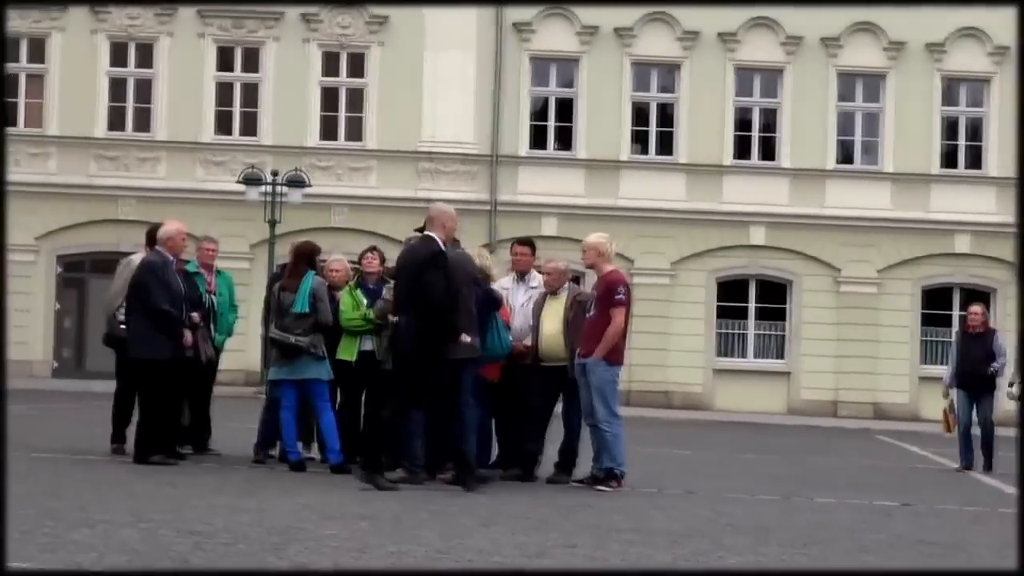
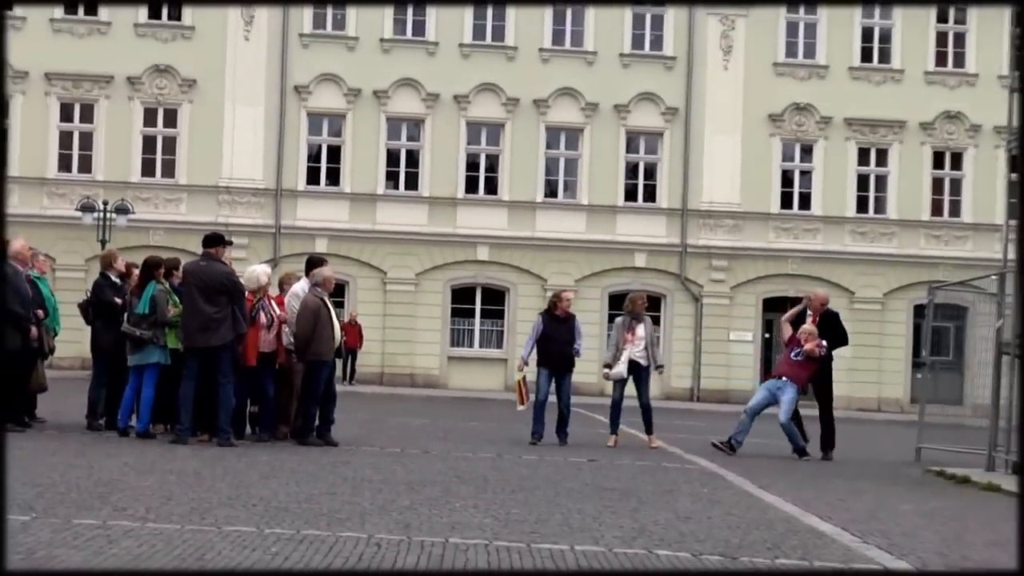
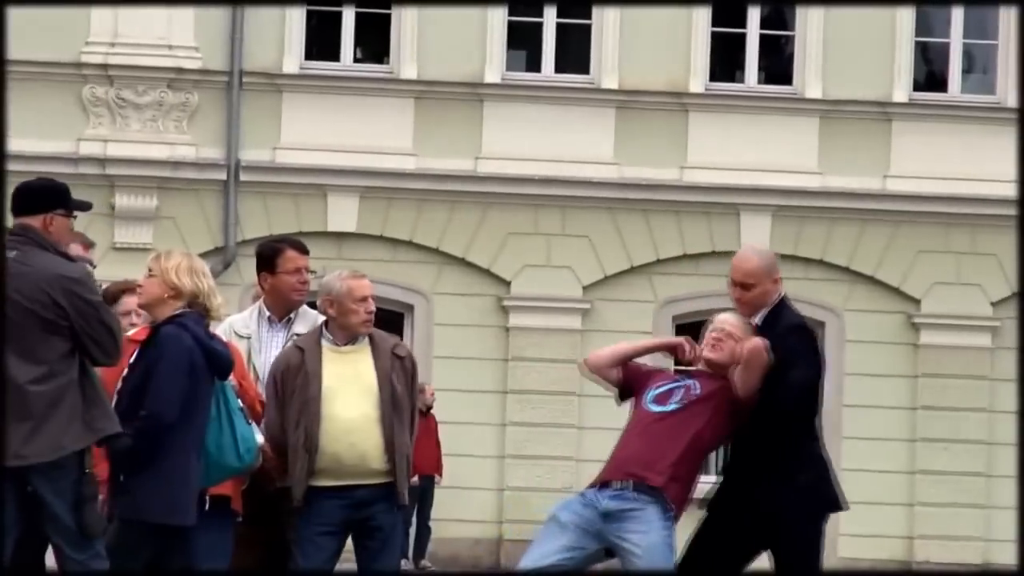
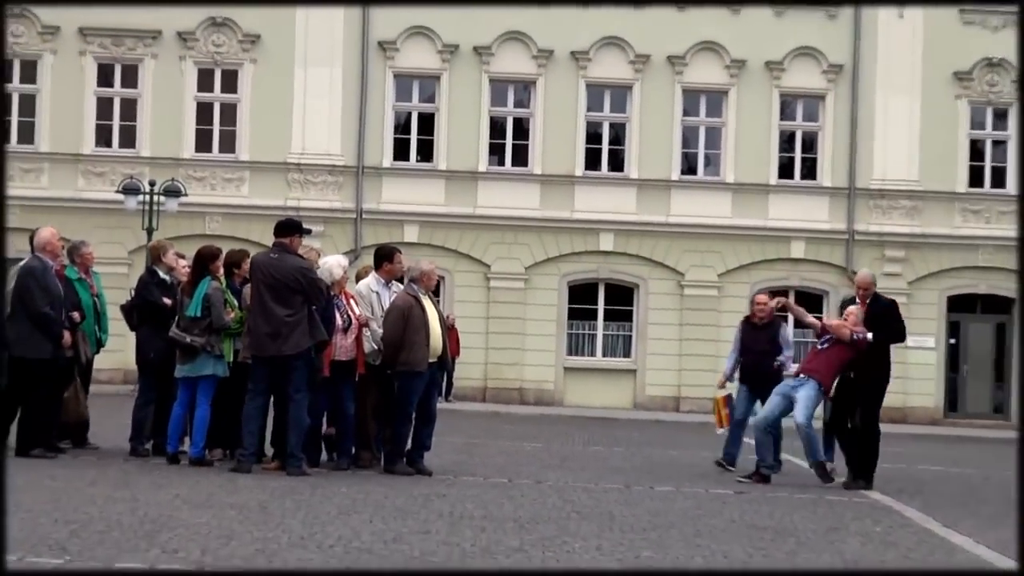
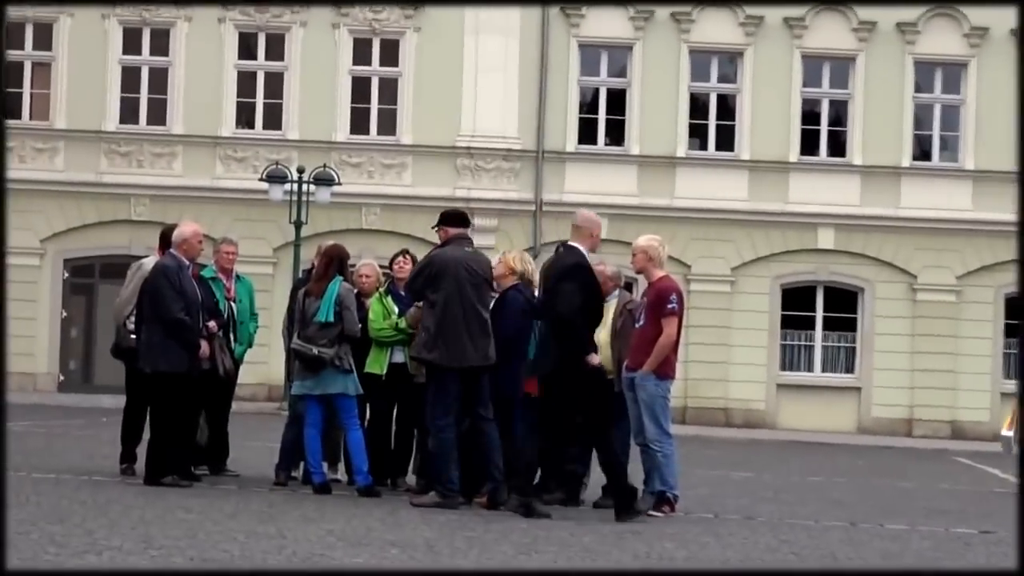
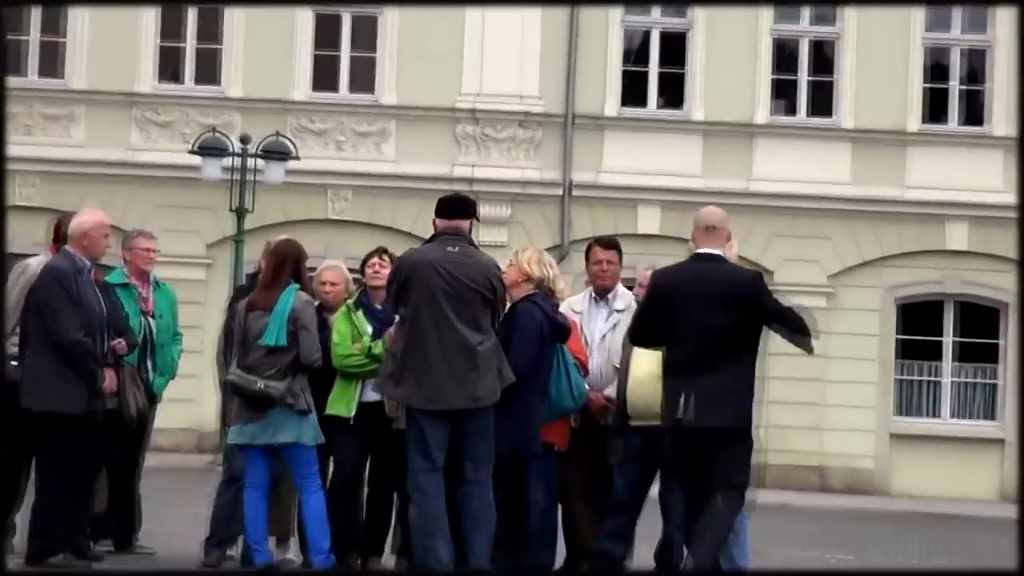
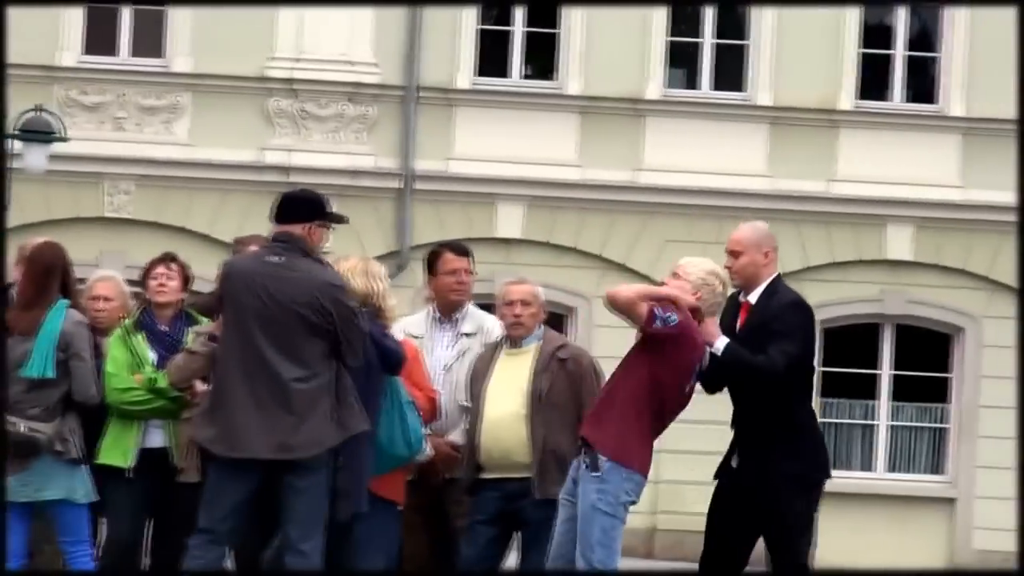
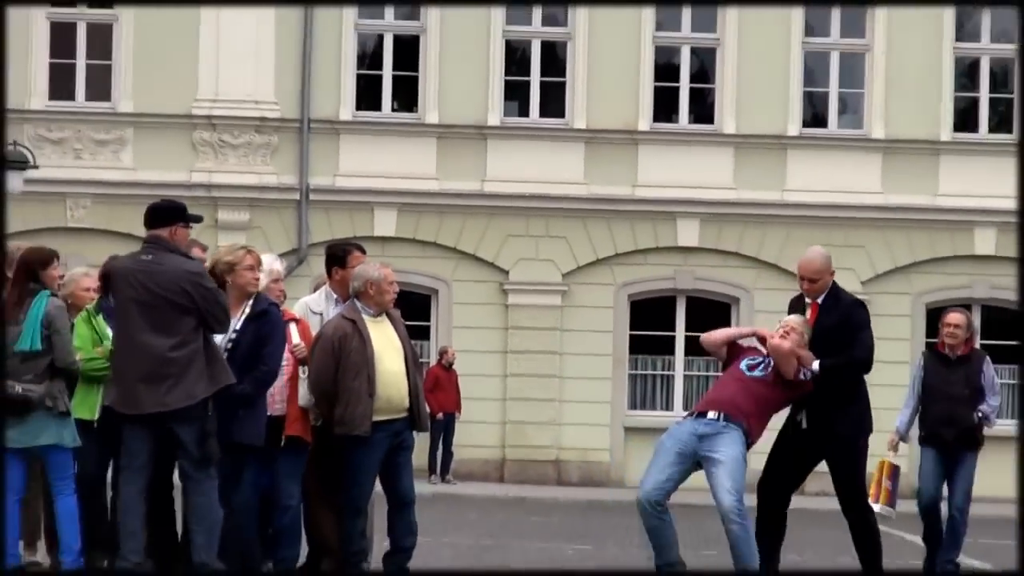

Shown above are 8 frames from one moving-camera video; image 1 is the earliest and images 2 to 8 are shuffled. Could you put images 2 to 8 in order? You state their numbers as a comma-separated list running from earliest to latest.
5, 6, 7, 3, 8, 4, 2
